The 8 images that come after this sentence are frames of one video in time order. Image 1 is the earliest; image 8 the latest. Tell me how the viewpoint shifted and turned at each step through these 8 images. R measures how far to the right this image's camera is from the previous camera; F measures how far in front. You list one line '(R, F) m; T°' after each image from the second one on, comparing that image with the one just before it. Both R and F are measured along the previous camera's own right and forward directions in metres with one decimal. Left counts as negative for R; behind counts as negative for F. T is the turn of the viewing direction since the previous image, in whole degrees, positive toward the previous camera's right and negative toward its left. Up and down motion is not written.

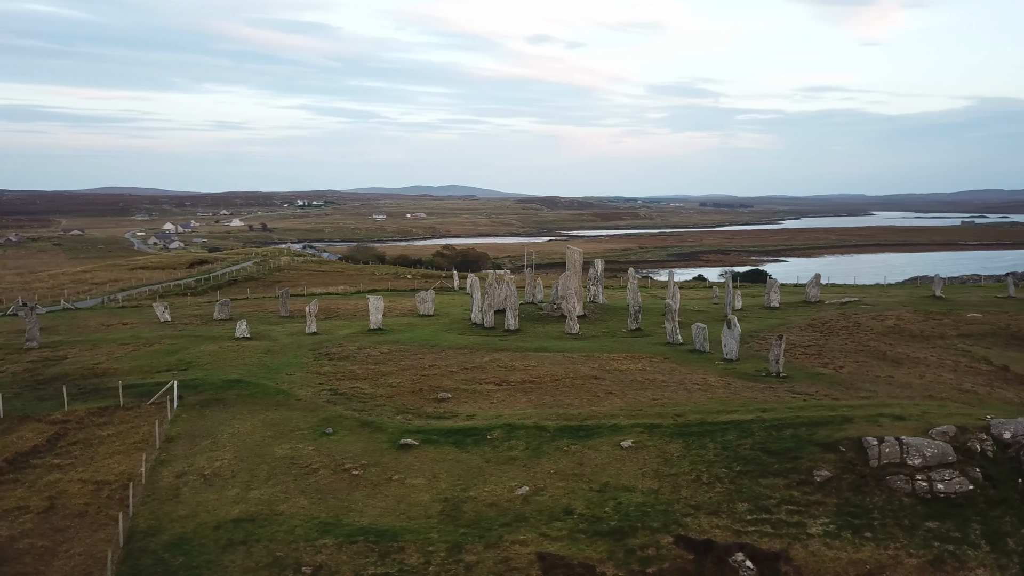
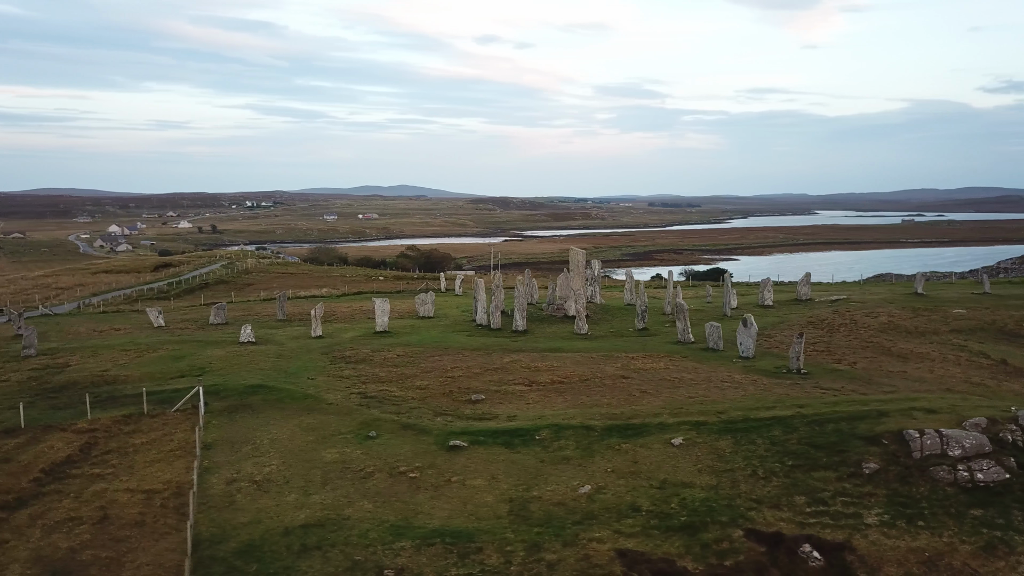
(-2.0, -0.1) m; +3°
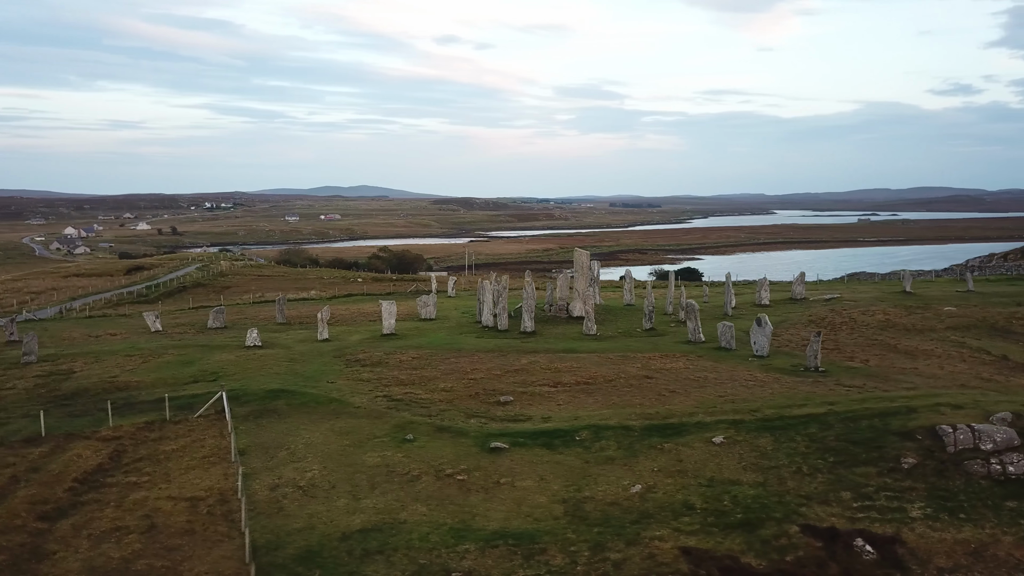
(-1.6, 0.0) m; +2°
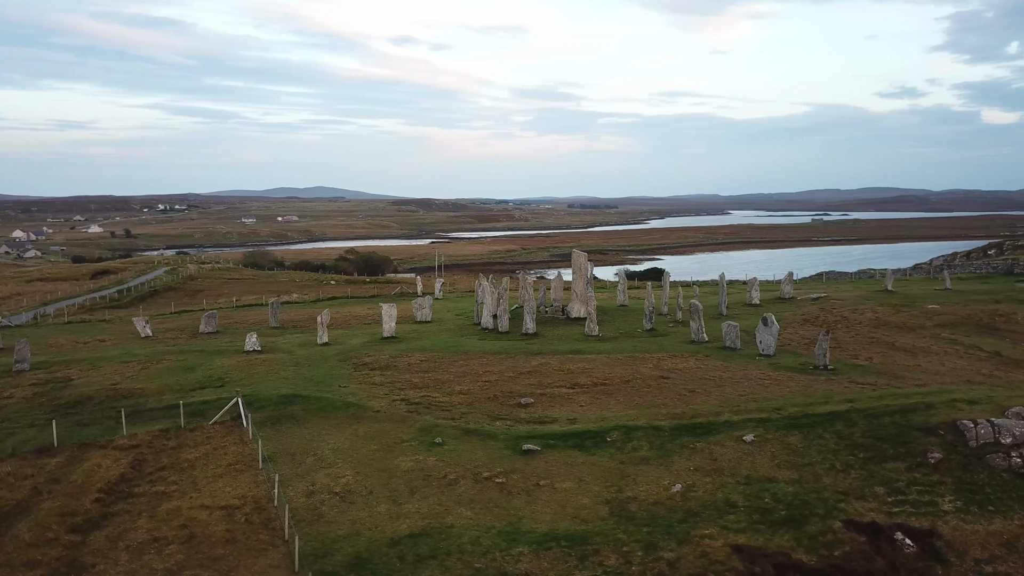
(-1.5, 0.0) m; +2°
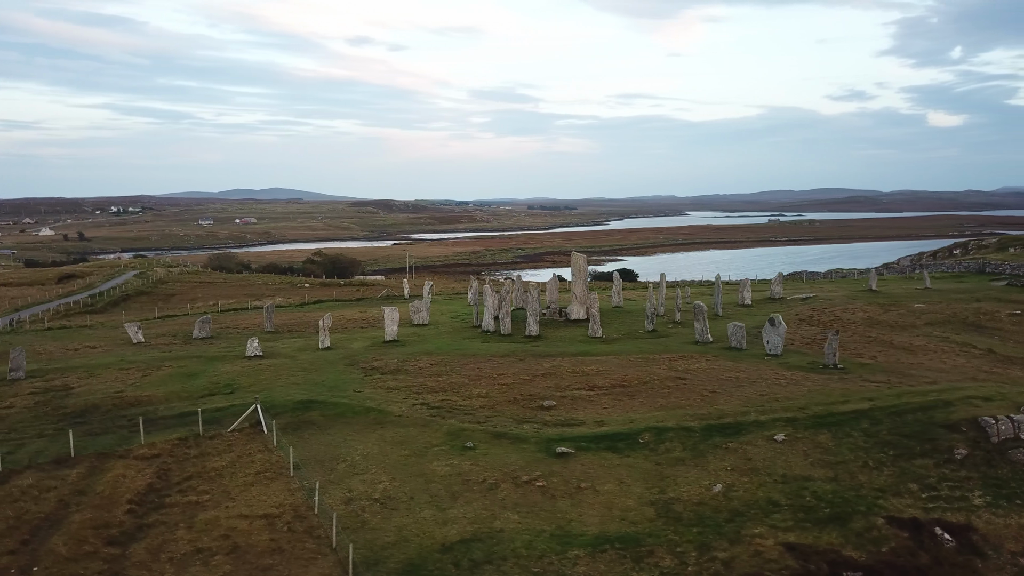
(-1.5, 0.0) m; +2°
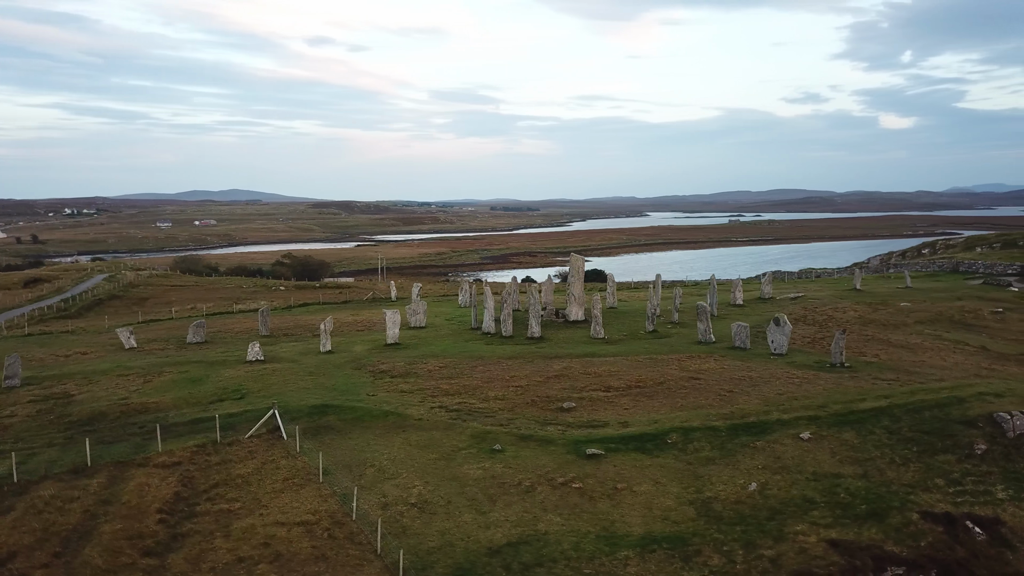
(-1.4, 0.0) m; +2°
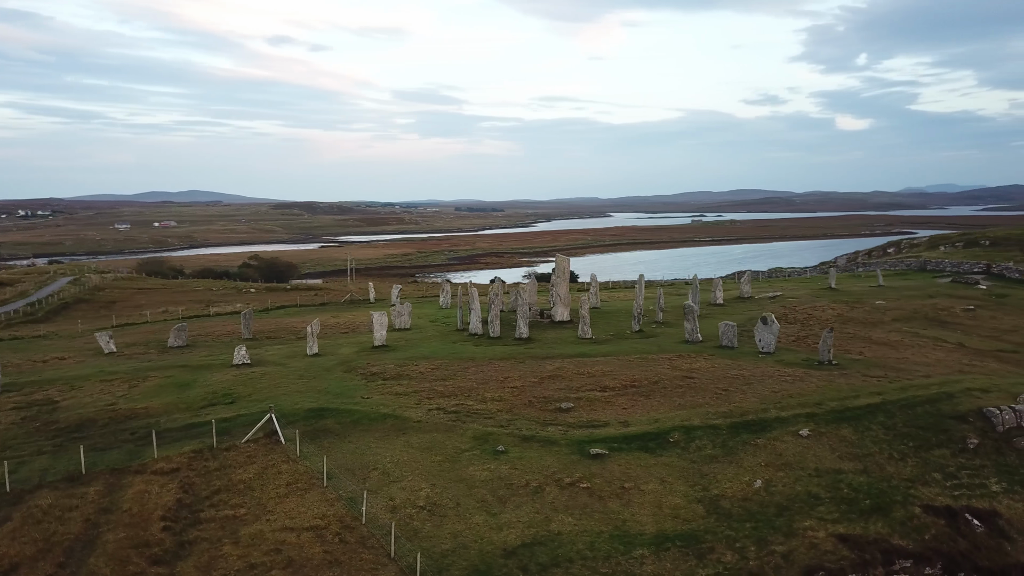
(-0.8, 0.0) m; +2°
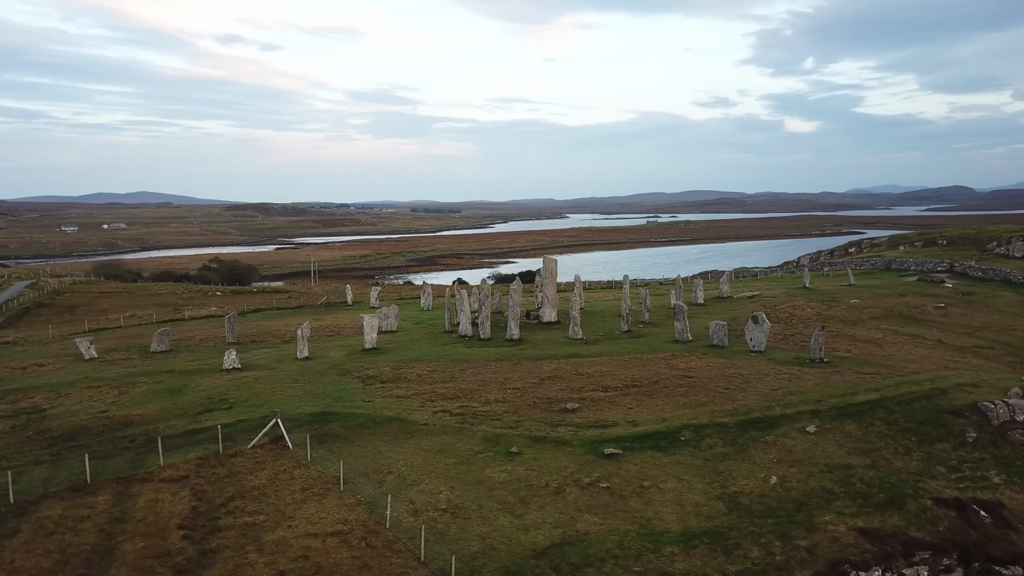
(-1.2, 0.0) m; +3°
